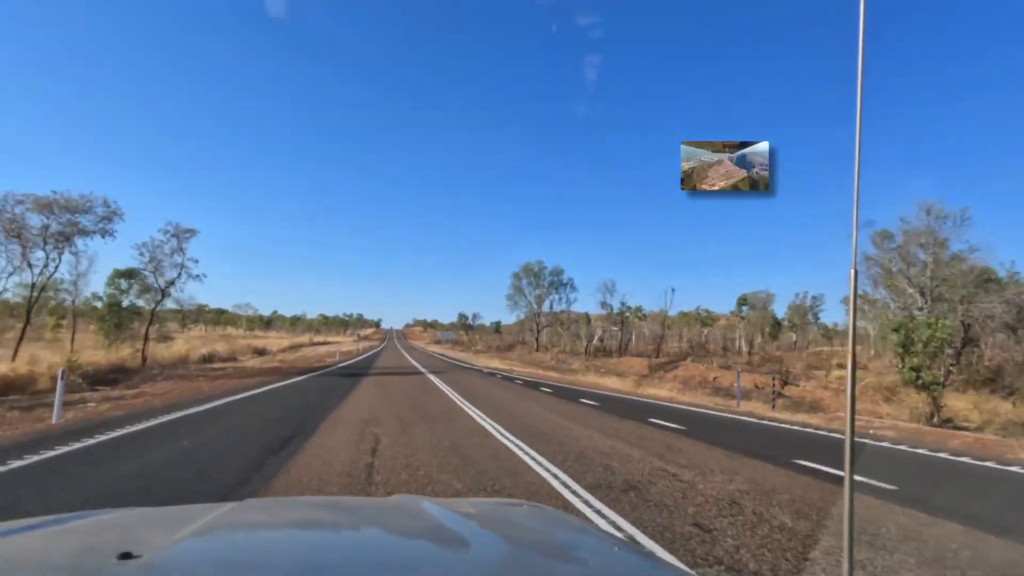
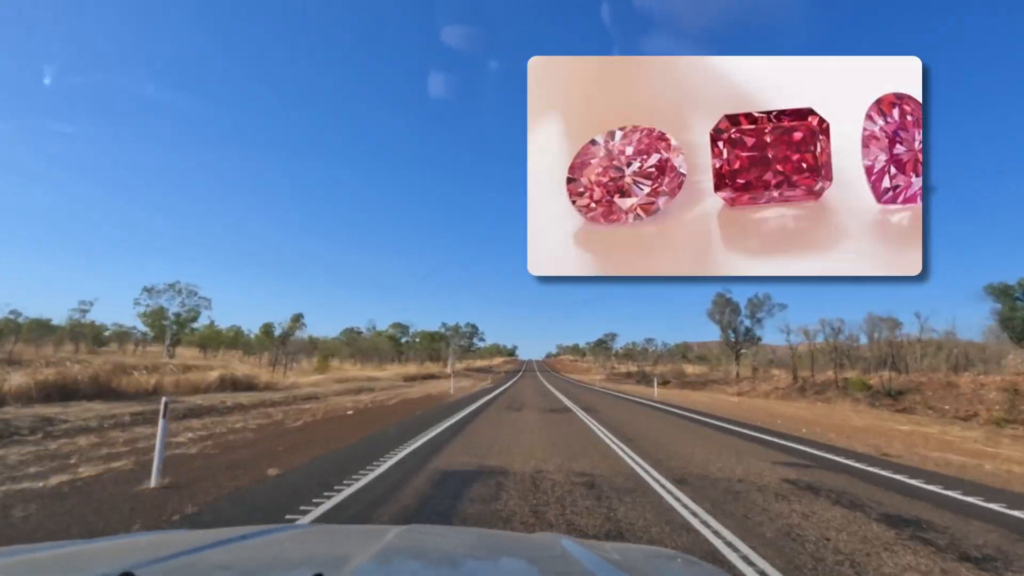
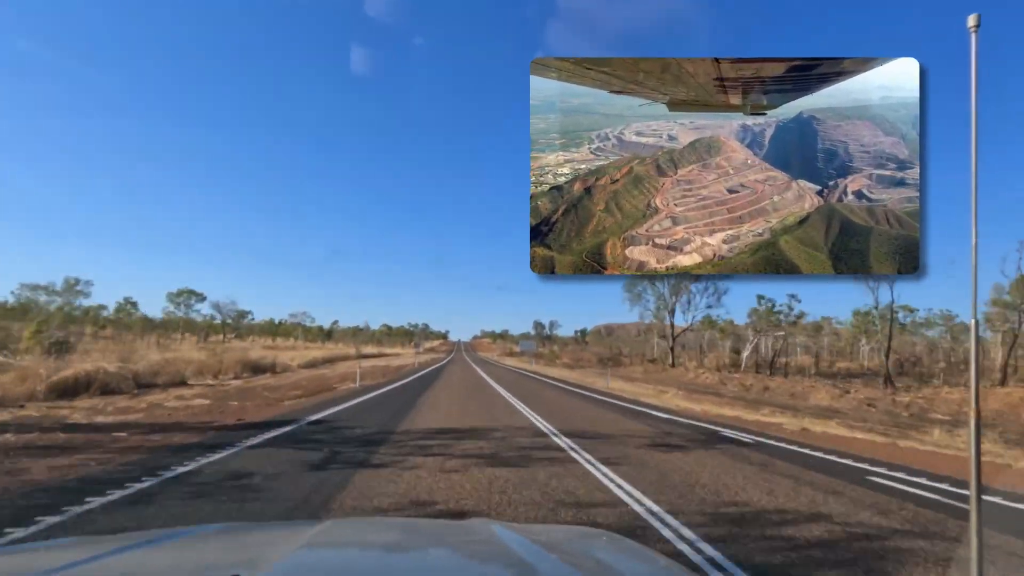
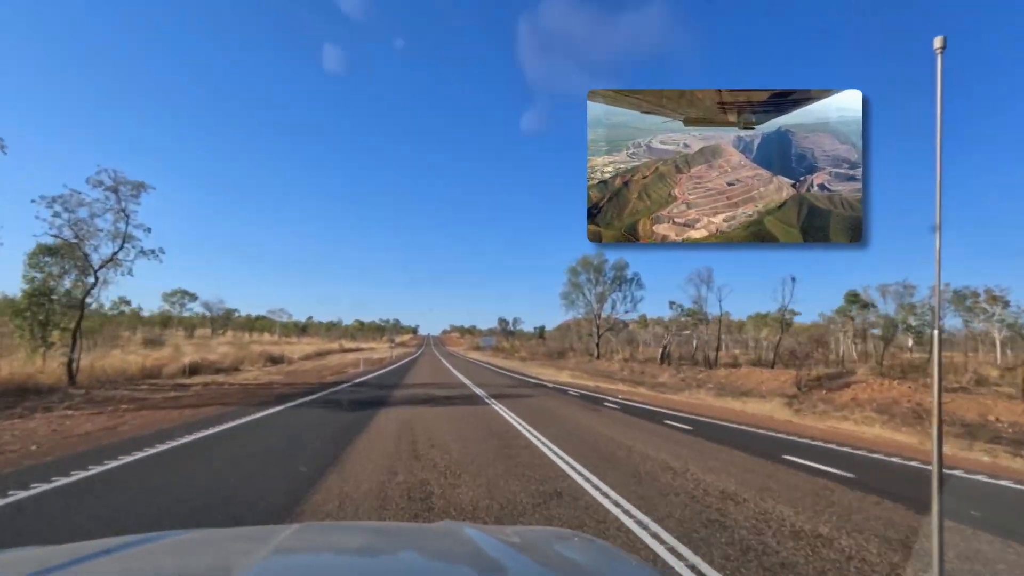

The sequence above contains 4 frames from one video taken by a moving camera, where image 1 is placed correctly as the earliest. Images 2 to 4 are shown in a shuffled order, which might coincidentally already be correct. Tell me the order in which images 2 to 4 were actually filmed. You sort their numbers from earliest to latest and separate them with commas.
4, 3, 2
